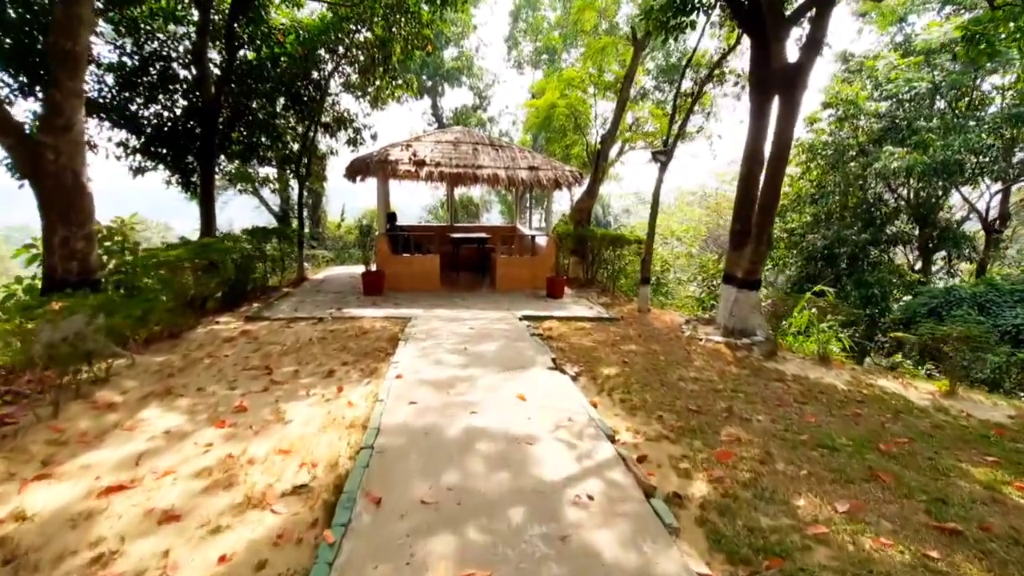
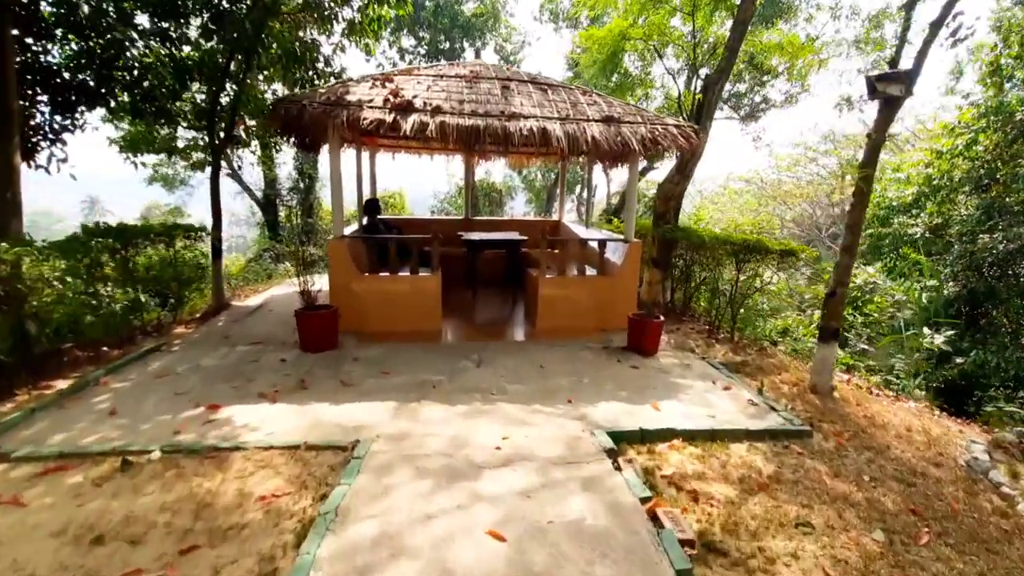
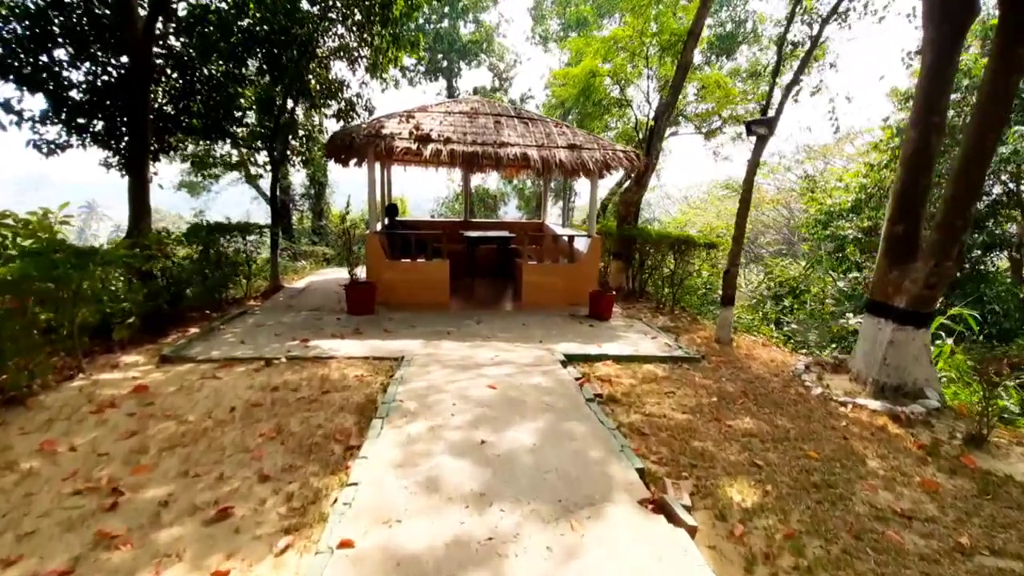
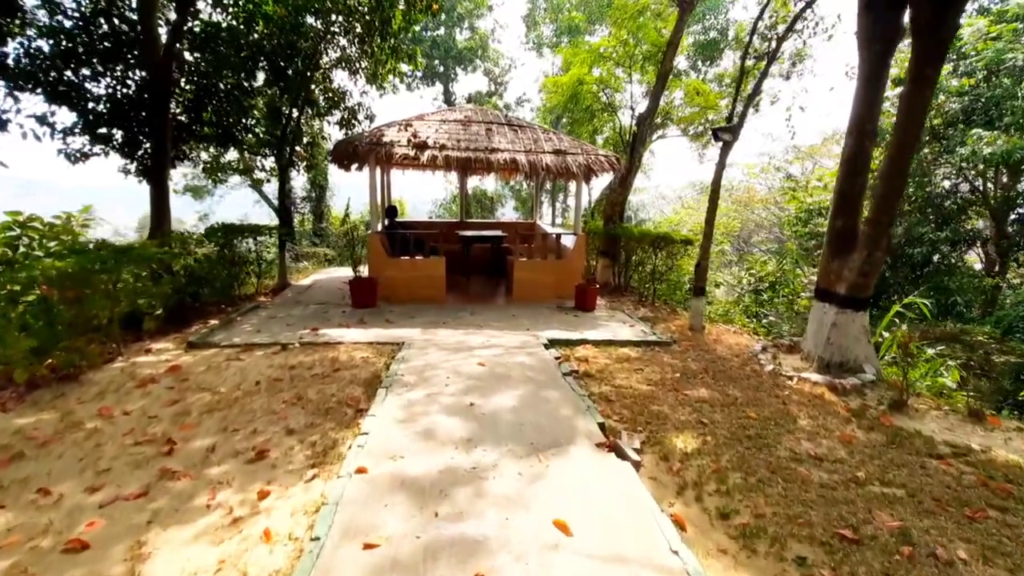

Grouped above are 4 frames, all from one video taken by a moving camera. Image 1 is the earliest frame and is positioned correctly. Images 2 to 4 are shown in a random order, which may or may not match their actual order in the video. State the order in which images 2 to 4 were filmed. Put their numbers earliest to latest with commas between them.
4, 3, 2
